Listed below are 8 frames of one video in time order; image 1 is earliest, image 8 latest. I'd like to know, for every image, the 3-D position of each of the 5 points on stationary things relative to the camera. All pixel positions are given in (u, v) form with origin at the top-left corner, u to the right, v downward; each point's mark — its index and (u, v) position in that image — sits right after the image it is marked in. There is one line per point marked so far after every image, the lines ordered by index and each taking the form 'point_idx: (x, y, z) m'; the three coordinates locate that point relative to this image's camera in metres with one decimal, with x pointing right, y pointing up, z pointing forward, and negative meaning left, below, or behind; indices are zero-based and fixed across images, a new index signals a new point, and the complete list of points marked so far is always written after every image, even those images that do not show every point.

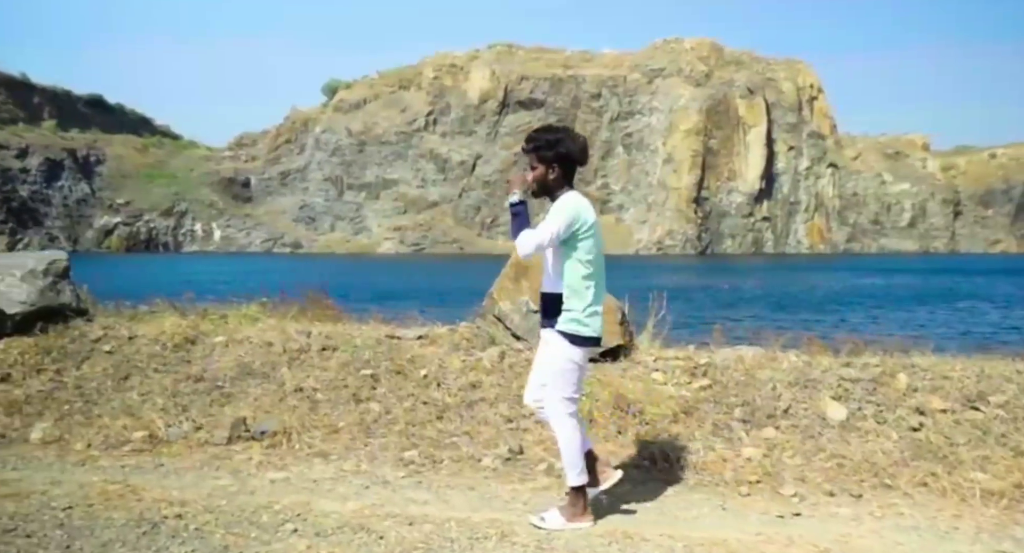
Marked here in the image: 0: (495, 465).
0: (-0.1, -1.2, +6.4) m
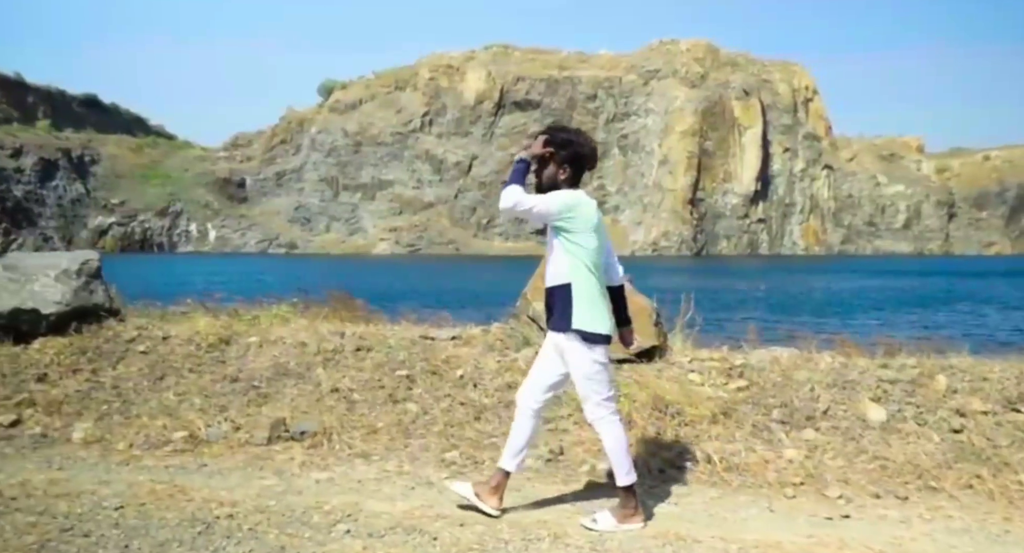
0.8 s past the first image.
0: (+0.2, -1.2, +6.3) m
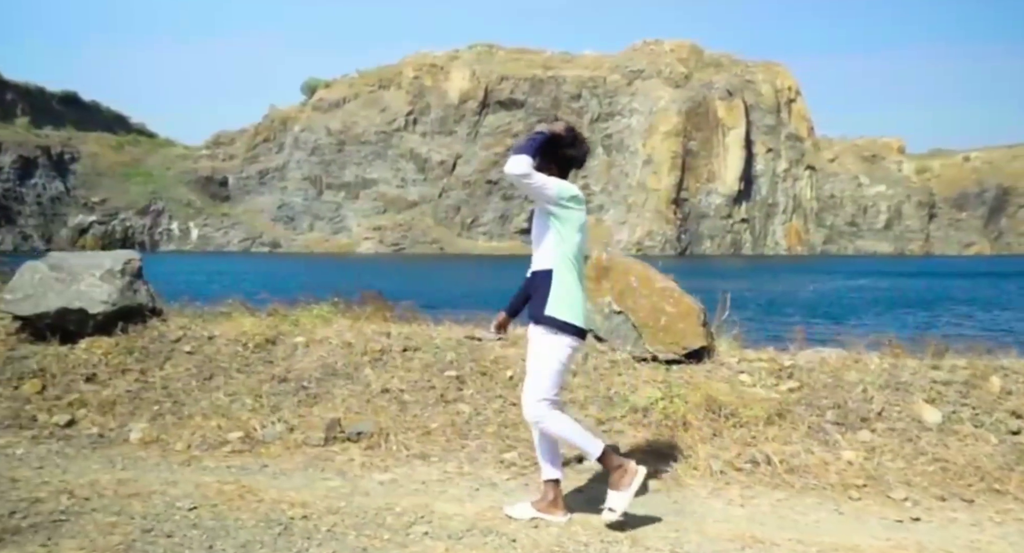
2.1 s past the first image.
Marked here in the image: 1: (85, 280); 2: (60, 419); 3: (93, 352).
0: (+0.5, -1.2, +6.3) m
1: (-3.6, 0.0, +8.3) m
2: (-3.0, -0.9, +6.6) m
3: (-3.3, -0.6, +7.9) m
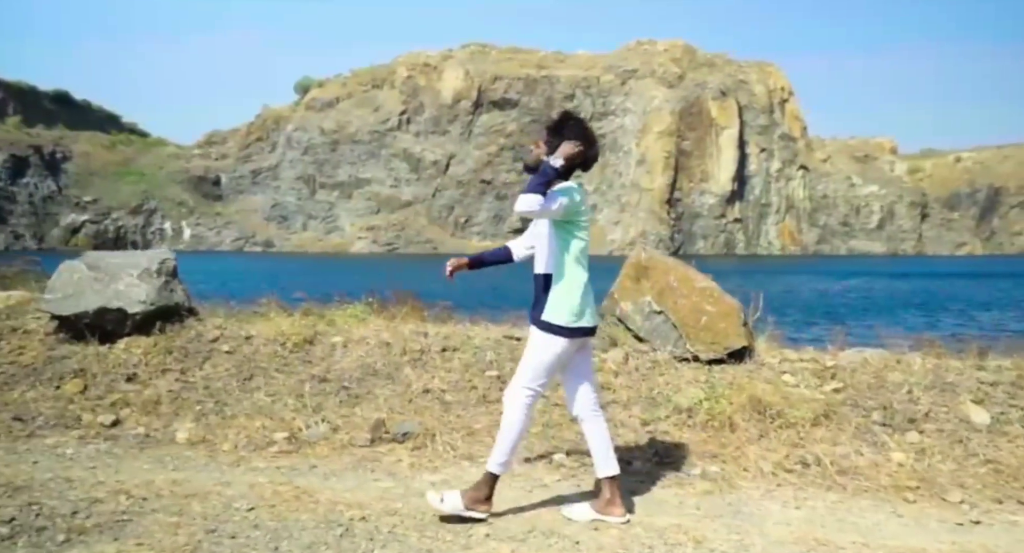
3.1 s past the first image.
0: (+0.9, -1.2, +6.2) m
1: (-3.2, 0.0, +8.2) m
2: (-2.7, -0.9, +6.6) m
3: (-3.0, -0.6, +7.8) m
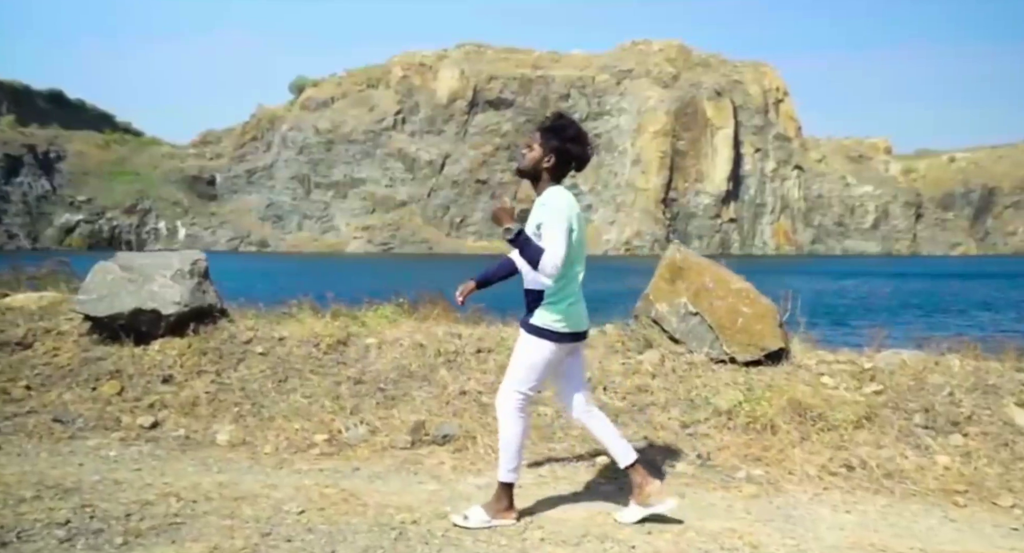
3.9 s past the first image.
0: (+1.1, -1.2, +6.2) m
1: (-2.9, 0.0, +8.2) m
2: (-2.4, -1.0, +6.5) m
3: (-2.7, -0.6, +7.8) m
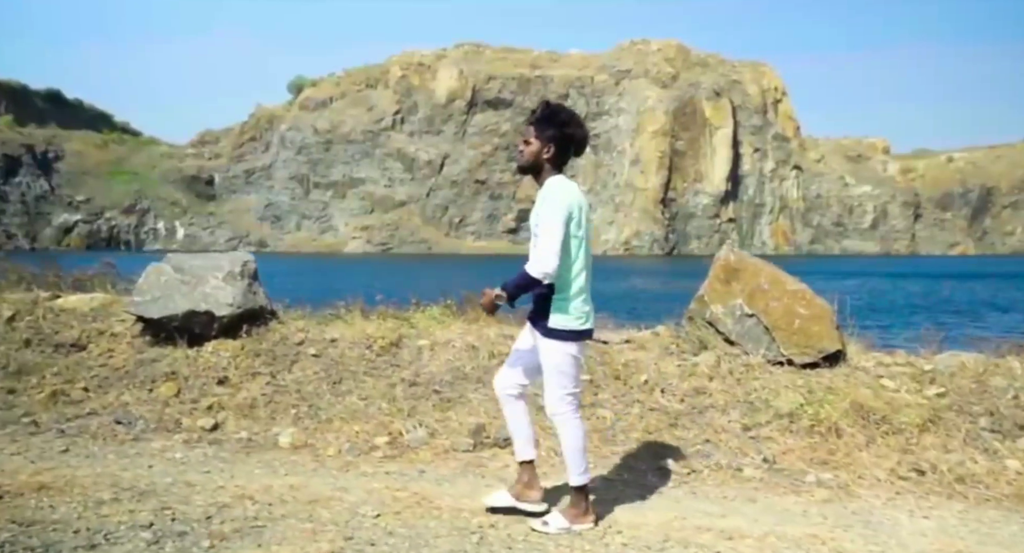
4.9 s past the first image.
0: (+1.5, -1.2, +6.1) m
1: (-2.5, 0.0, +8.2) m
2: (-2.0, -1.0, +6.5) m
3: (-2.3, -0.6, +7.8) m
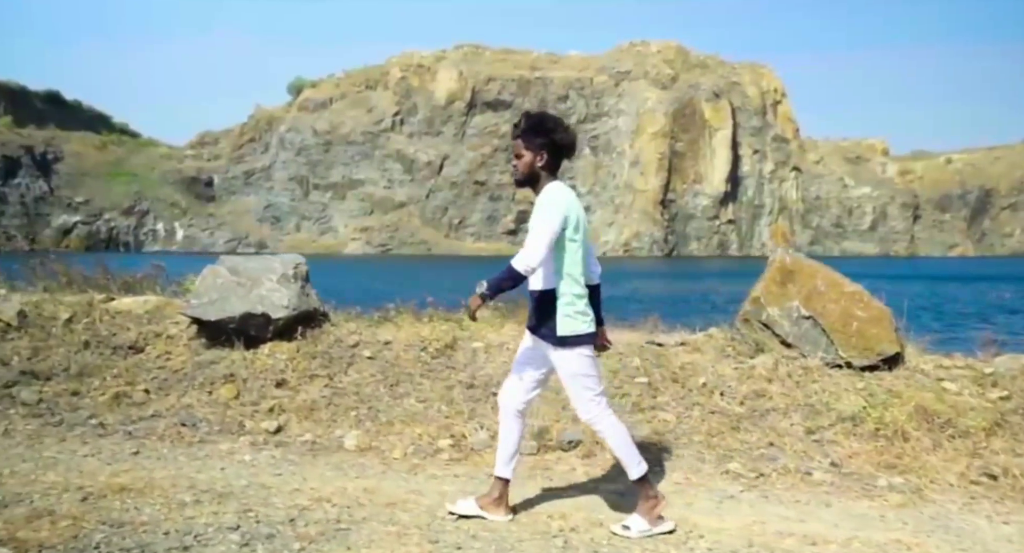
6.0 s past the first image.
0: (+1.9, -1.2, +6.0) m
1: (-2.1, -0.1, +8.2) m
2: (-1.6, -1.0, +6.5) m
3: (-1.8, -0.6, +7.8) m
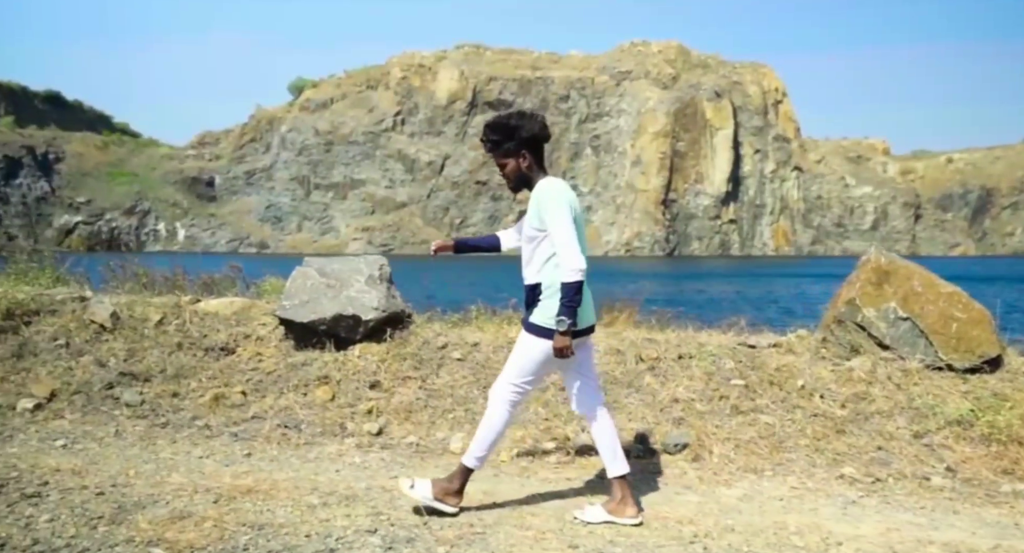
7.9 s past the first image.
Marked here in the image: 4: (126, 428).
0: (+2.6, -1.2, +5.8) m
1: (-1.3, -0.1, +8.2) m
2: (-0.9, -1.0, +6.5) m
3: (-1.1, -0.6, +7.8) m
4: (-2.4, -0.9, +6.1) m
